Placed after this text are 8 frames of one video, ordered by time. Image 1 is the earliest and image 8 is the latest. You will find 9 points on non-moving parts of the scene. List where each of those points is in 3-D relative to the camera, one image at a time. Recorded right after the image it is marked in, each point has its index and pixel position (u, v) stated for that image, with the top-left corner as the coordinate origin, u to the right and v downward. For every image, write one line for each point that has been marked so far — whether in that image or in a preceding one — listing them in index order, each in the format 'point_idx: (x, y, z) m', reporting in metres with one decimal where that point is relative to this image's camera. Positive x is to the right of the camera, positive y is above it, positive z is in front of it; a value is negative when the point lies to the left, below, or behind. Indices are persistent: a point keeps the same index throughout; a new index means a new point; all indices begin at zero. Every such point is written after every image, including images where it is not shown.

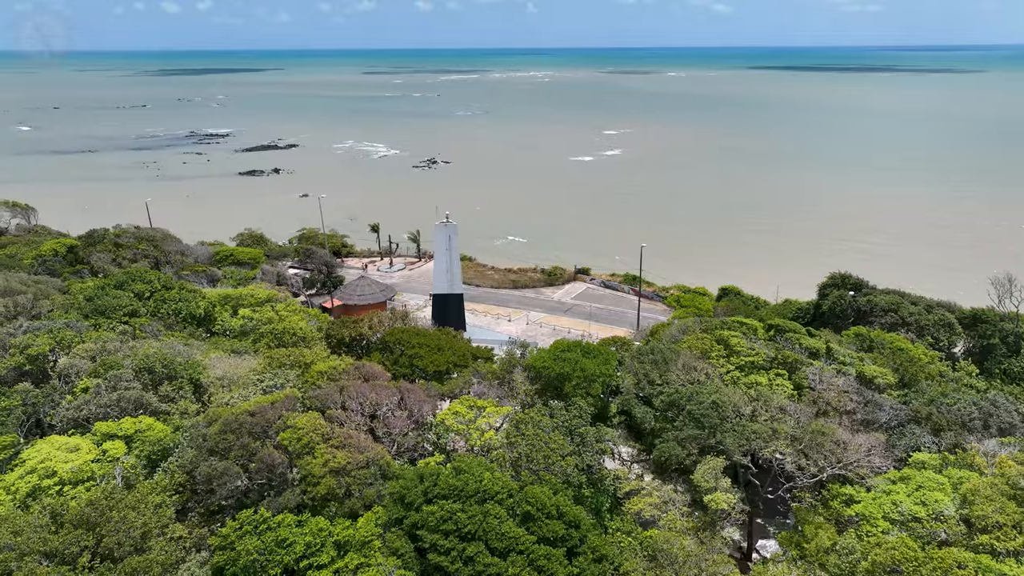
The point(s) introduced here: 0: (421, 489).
0: (-1.7, -3.7, +12.8) m
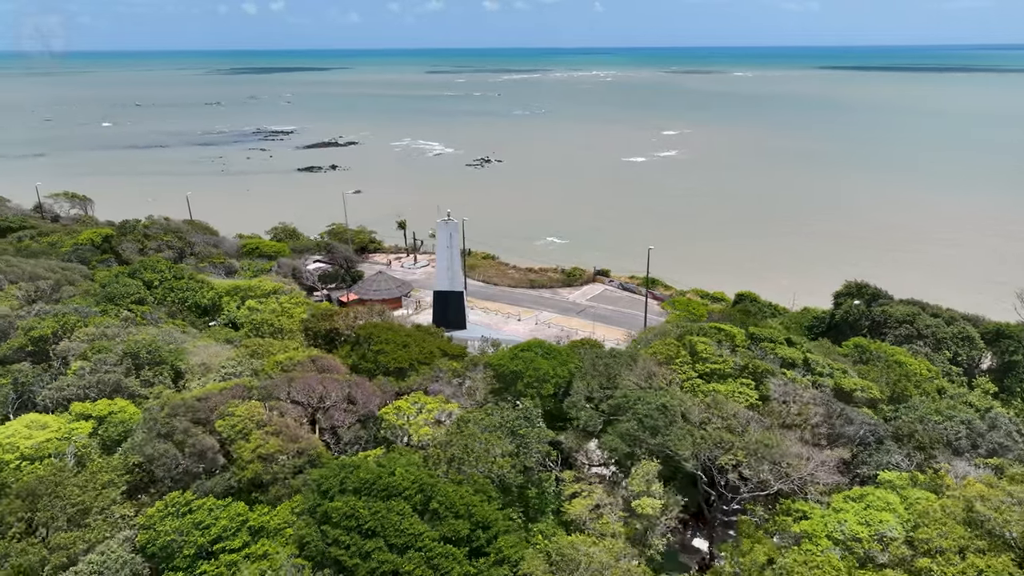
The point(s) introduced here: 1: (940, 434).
0: (-3.3, -3.6, +13.0) m
1: (+11.7, -4.0, +19.3) m
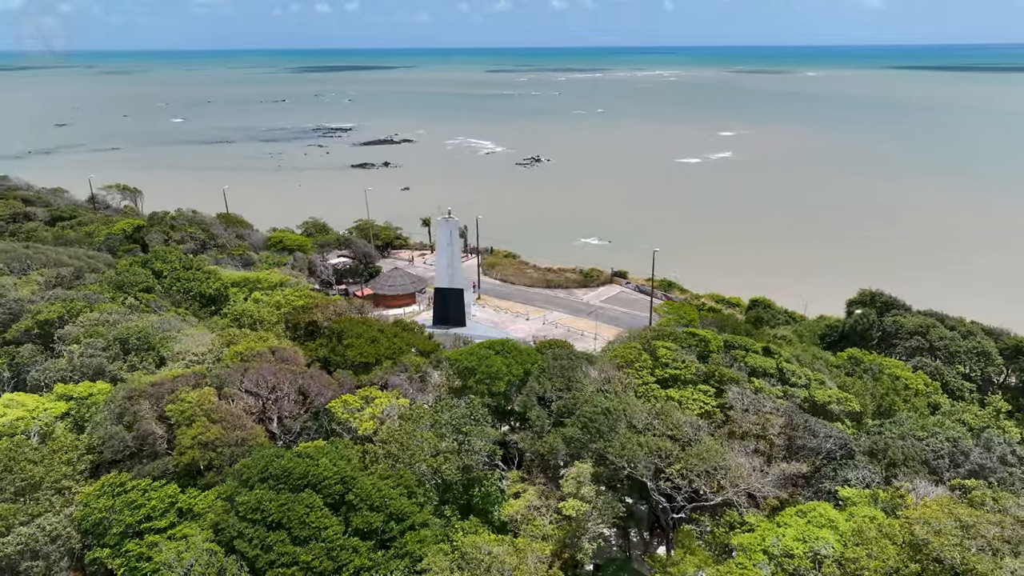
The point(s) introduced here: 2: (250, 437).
0: (-4.8, -3.5, +13.4) m
1: (+10.6, -4.3, +18.5) m
2: (-5.6, -3.2, +14.9) m
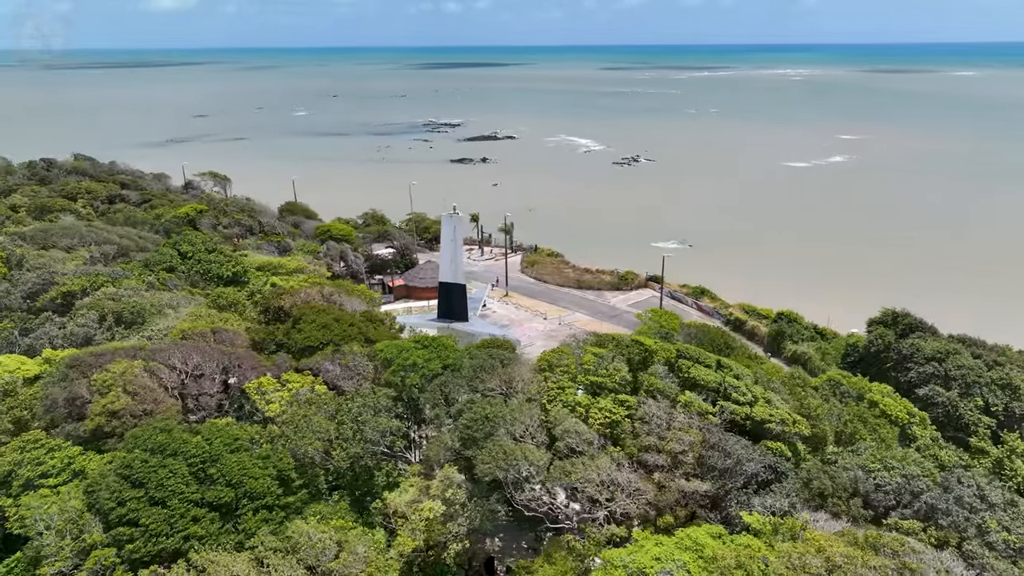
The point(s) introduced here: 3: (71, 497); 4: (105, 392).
0: (-7.6, -3.1, +14.4) m
1: (+8.4, -4.8, +17.1) m
2: (-8.1, -2.8, +16.0) m
3: (-8.4, -4.0, +13.5) m
4: (-9.4, -2.4, +16.1) m
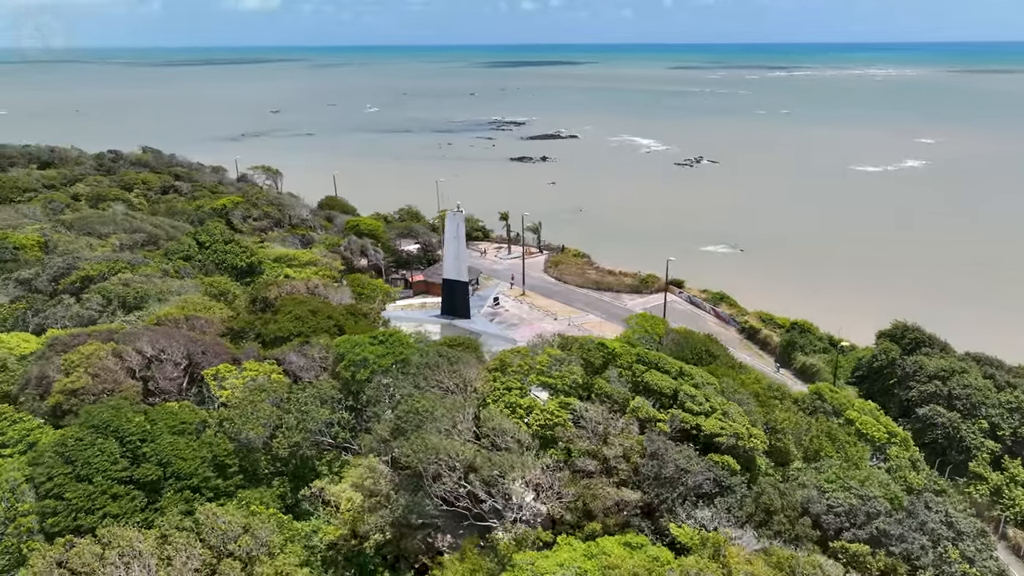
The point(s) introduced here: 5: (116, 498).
0: (-9.2, -2.8, +15.2) m
1: (+6.9, -5.0, +16.4) m
2: (-9.5, -2.5, +16.9) m
3: (-10.1, -3.7, +14.5) m
4: (-10.8, -2.0, +17.1) m
5: (-7.5, -4.0, +13.3) m
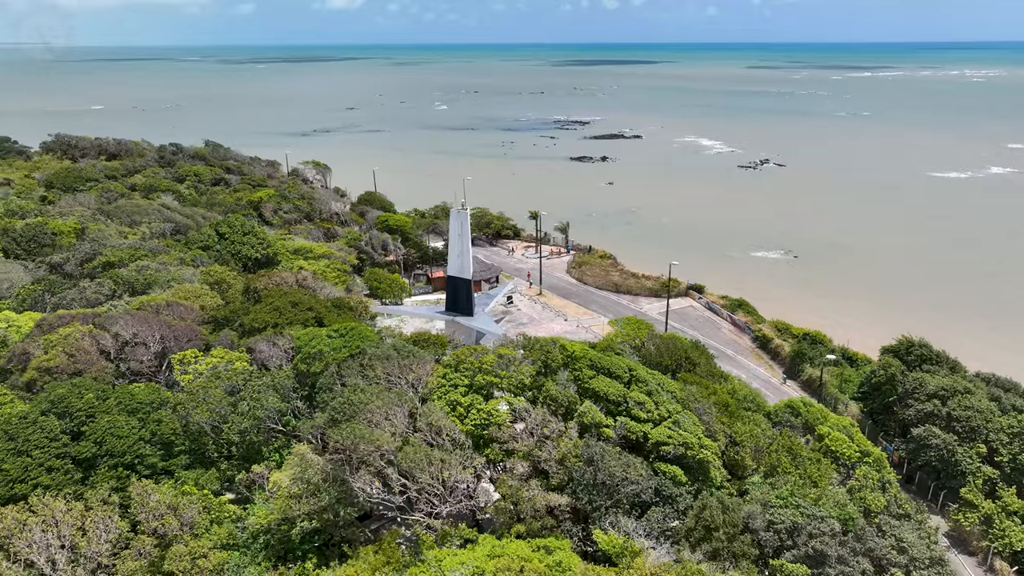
0: (-10.7, -2.4, +16.2) m
1: (+5.4, -5.2, +15.9) m
2: (-10.8, -2.1, +17.9) m
3: (-11.7, -3.3, +15.6) m
4: (-12.1, -1.6, +18.2) m
5: (-9.3, -3.7, +14.2) m
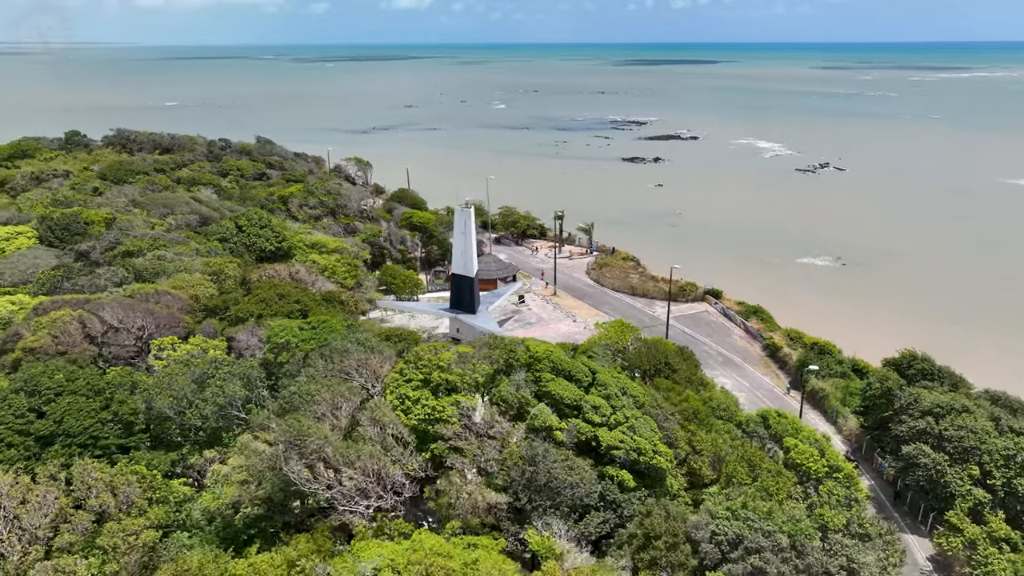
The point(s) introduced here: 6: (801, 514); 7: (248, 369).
0: (-11.9, -2.1, +17.2) m
1: (+4.0, -5.3, +15.5) m
2: (-11.9, -1.7, +18.9) m
3: (-13.0, -2.9, +16.6) m
4: (-13.1, -1.2, +19.3) m
5: (-10.7, -3.4, +15.0) m
6: (+6.9, -5.3, +16.4) m
7: (-6.9, -2.1, +18.6) m
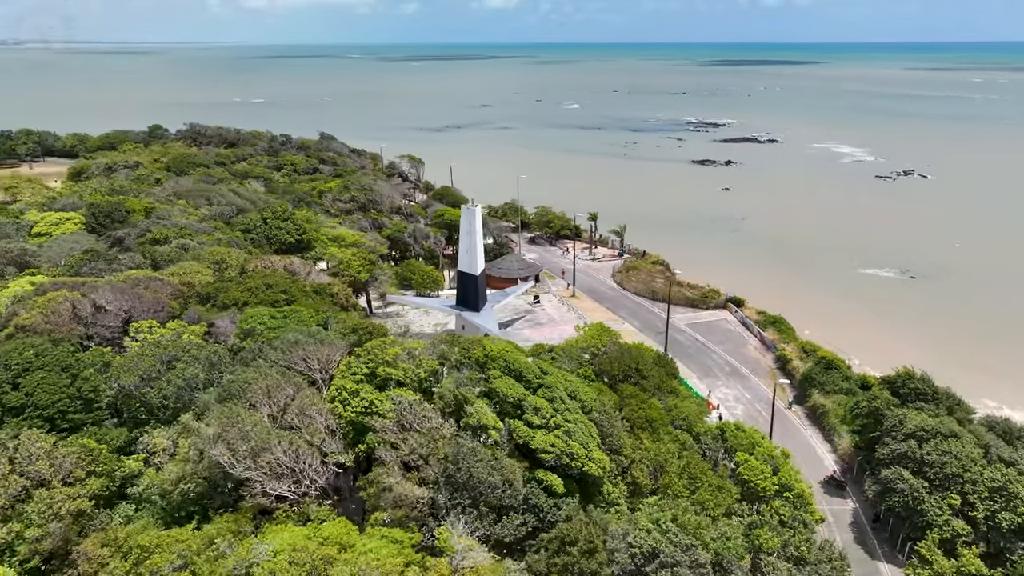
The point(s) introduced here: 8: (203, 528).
0: (-13.3, -1.6, +18.6) m
1: (+2.2, -5.4, +15.3) m
2: (-13.1, -1.2, +20.3) m
3: (-14.5, -2.4, +18.2) m
4: (-14.2, -0.7, +20.8) m
5: (-12.4, -2.9, +16.3) m
6: (+5.2, -5.6, +15.8) m
7: (-8.2, -1.8, +19.5) m
8: (-6.5, -5.1, +14.7) m
